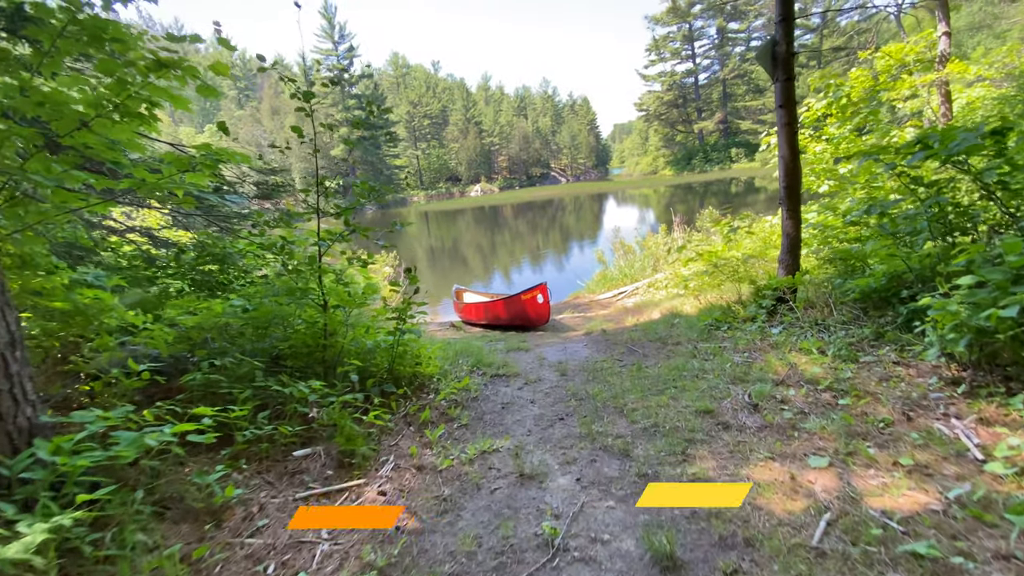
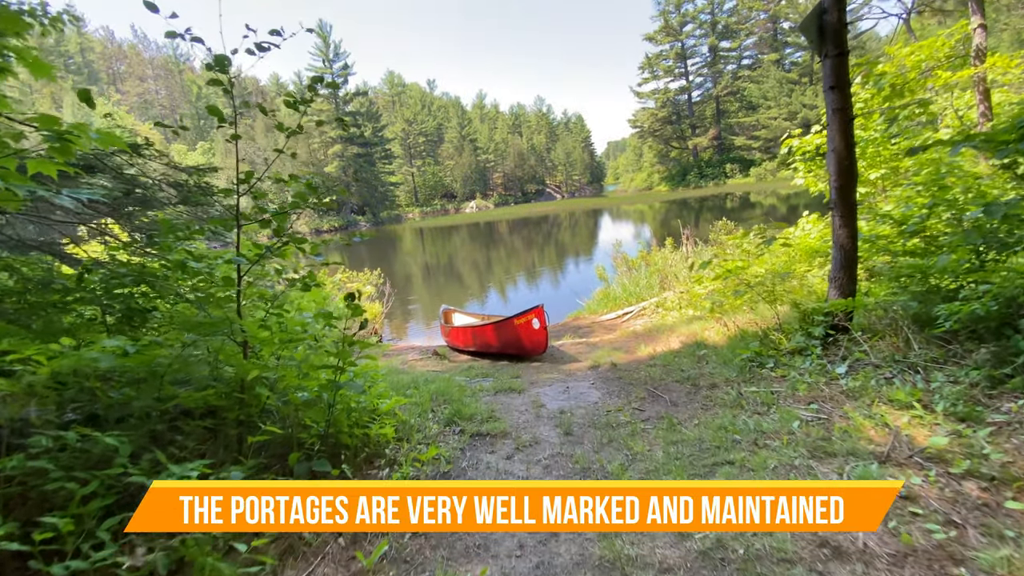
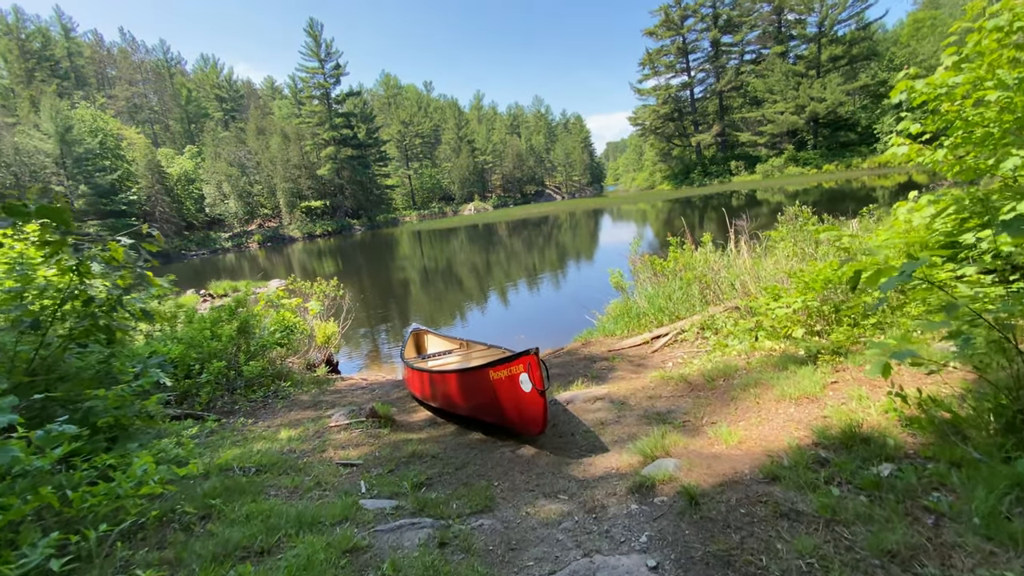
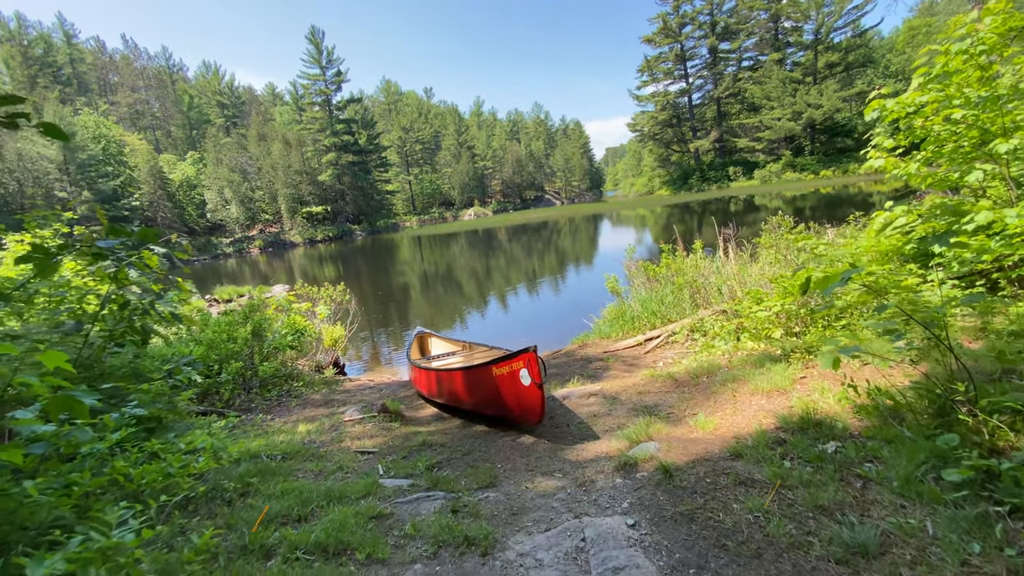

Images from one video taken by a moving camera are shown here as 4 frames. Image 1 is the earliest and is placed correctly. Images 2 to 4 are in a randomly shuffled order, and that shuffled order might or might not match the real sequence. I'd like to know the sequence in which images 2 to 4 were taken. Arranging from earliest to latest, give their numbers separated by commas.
2, 4, 3
